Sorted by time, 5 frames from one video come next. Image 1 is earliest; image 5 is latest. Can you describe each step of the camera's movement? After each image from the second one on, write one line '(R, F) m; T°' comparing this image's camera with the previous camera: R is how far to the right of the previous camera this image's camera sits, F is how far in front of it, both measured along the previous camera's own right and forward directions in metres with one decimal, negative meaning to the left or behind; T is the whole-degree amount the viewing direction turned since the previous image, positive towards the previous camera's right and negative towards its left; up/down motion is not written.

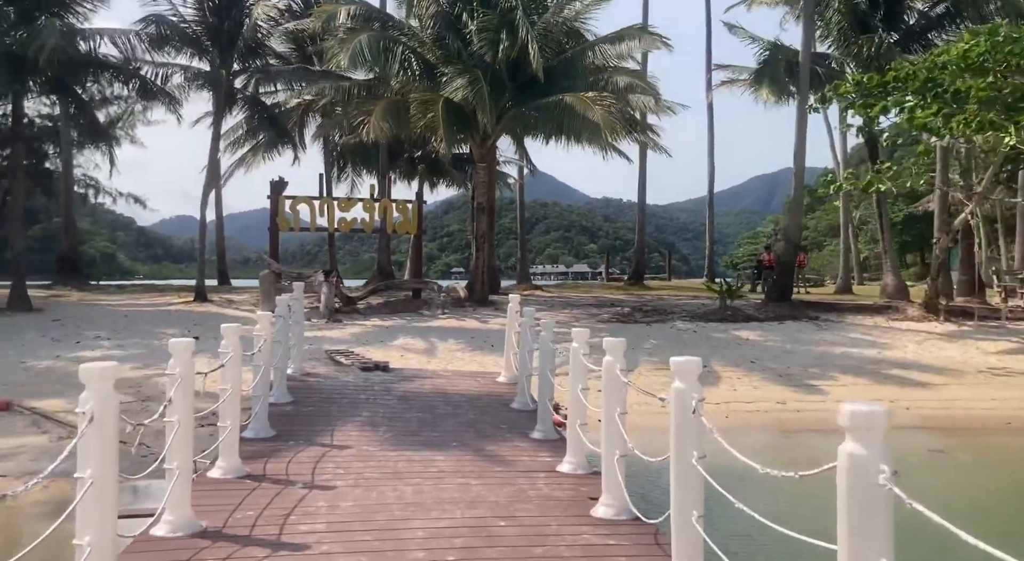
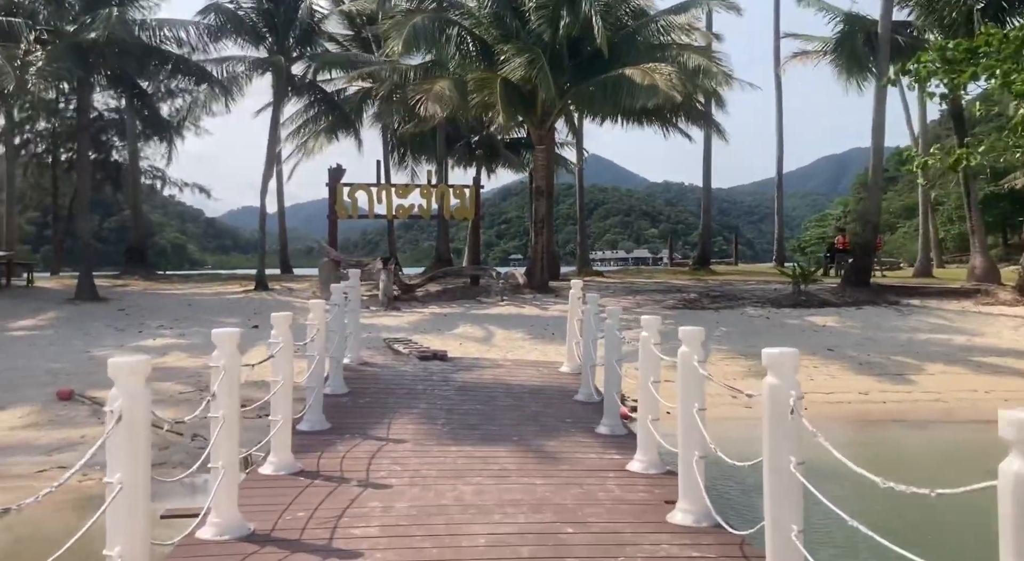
(0.0, +0.4) m; -4°
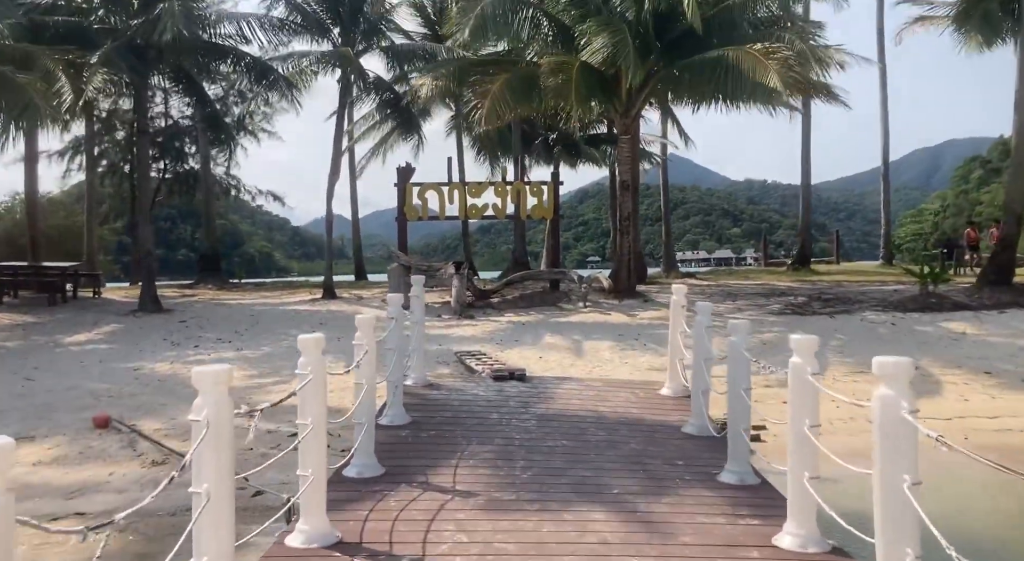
(-0.1, +1.4) m; -6°
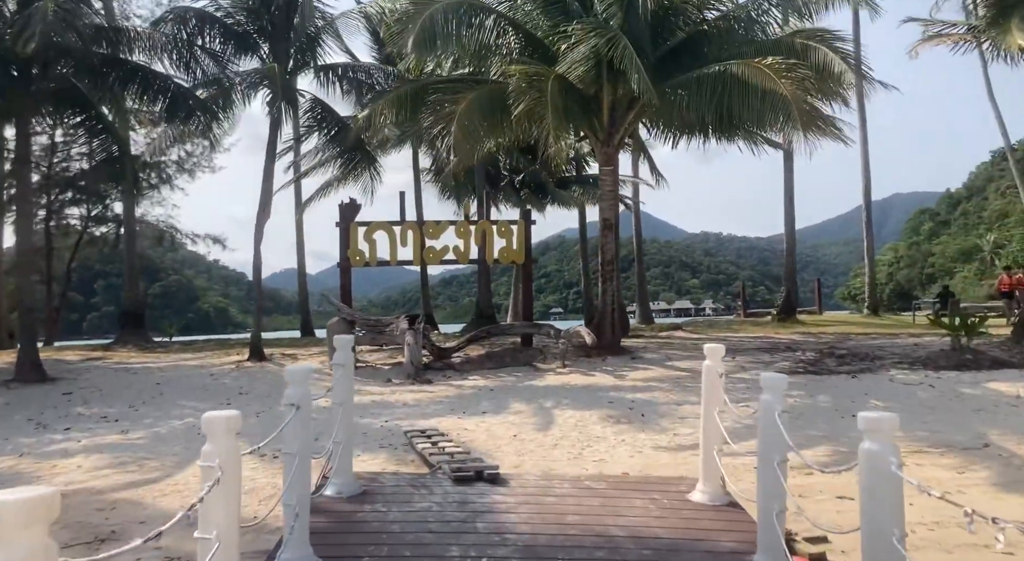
(0.0, +2.4) m; +3°
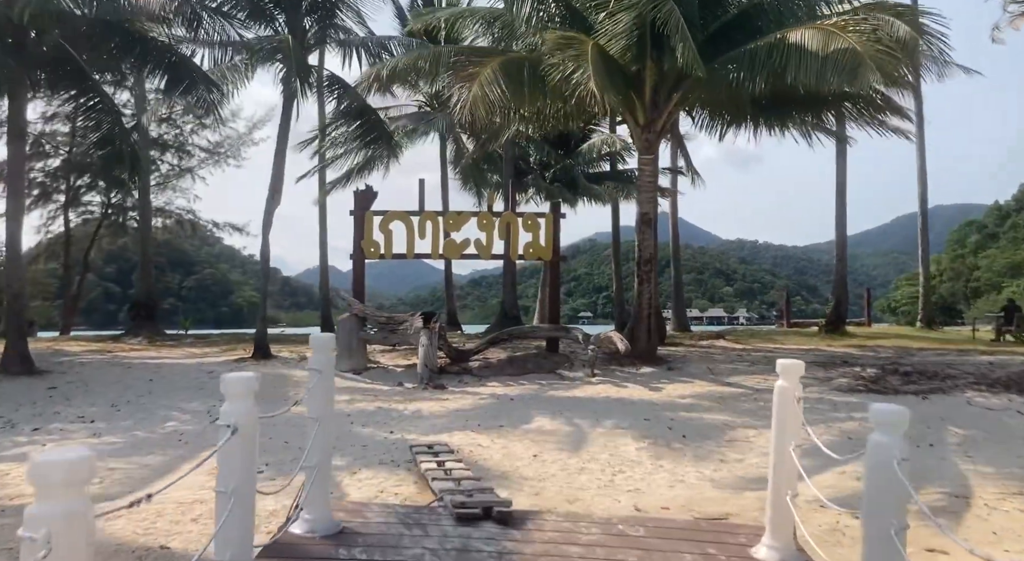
(+0.1, +1.2) m; -2°
